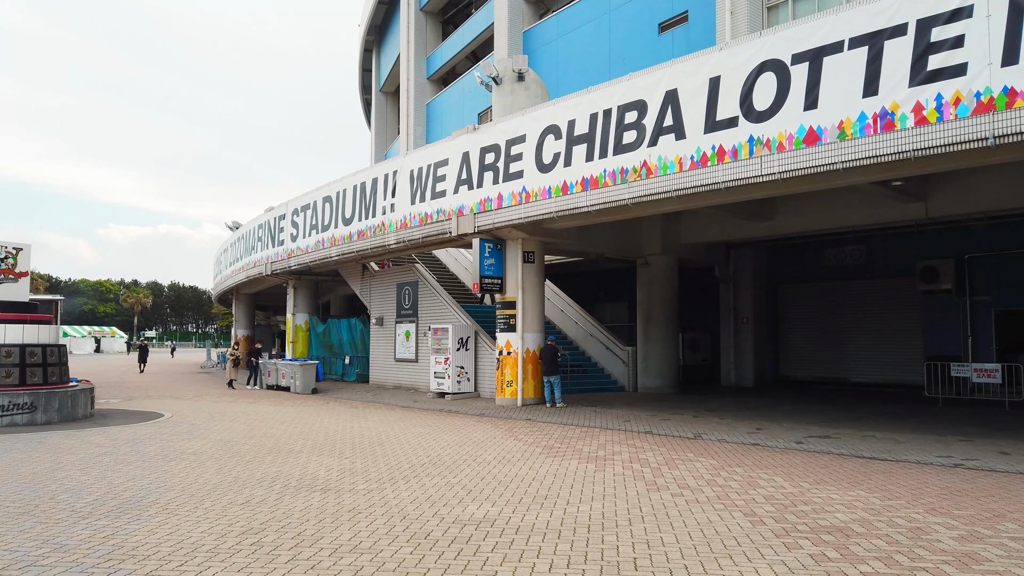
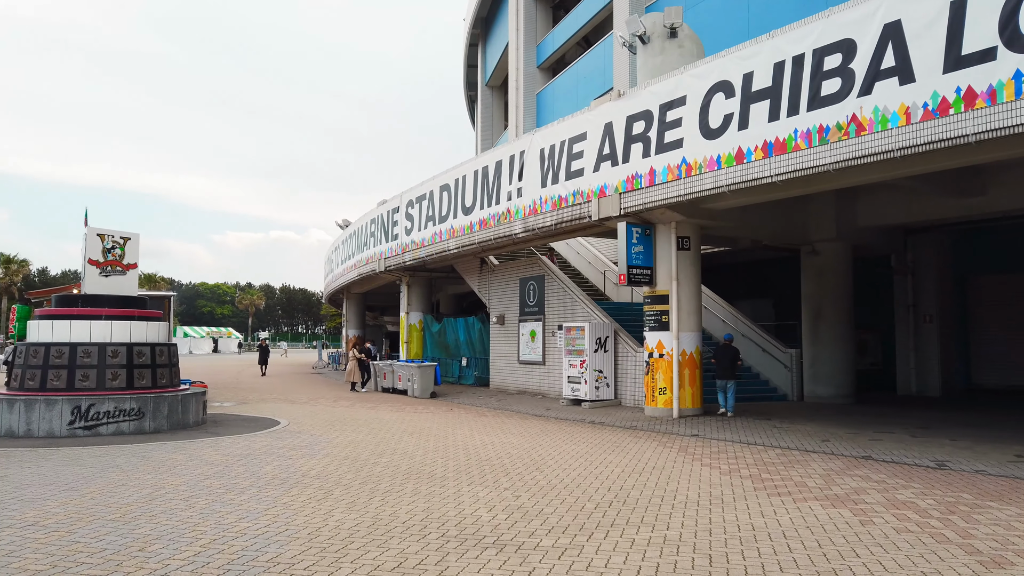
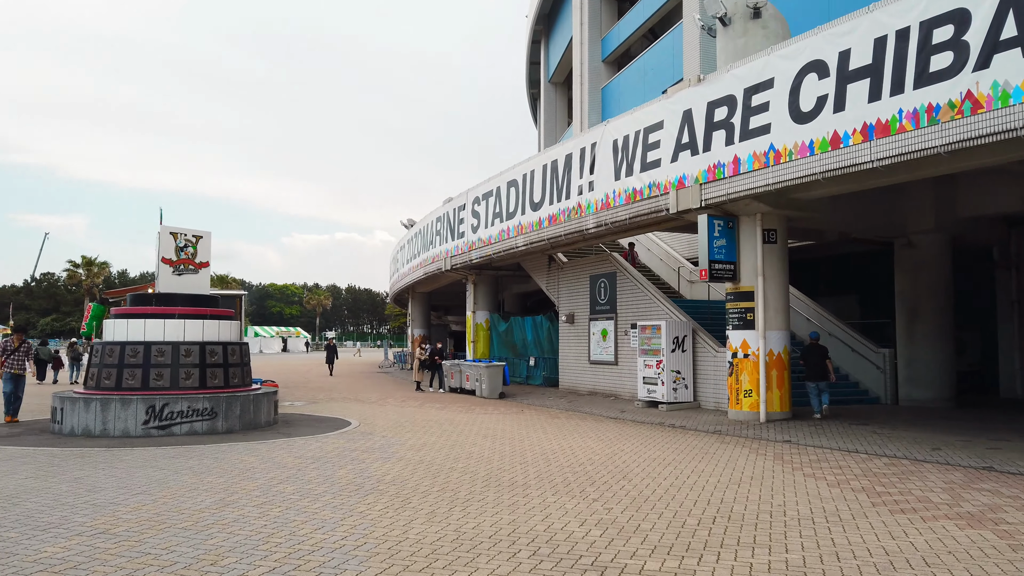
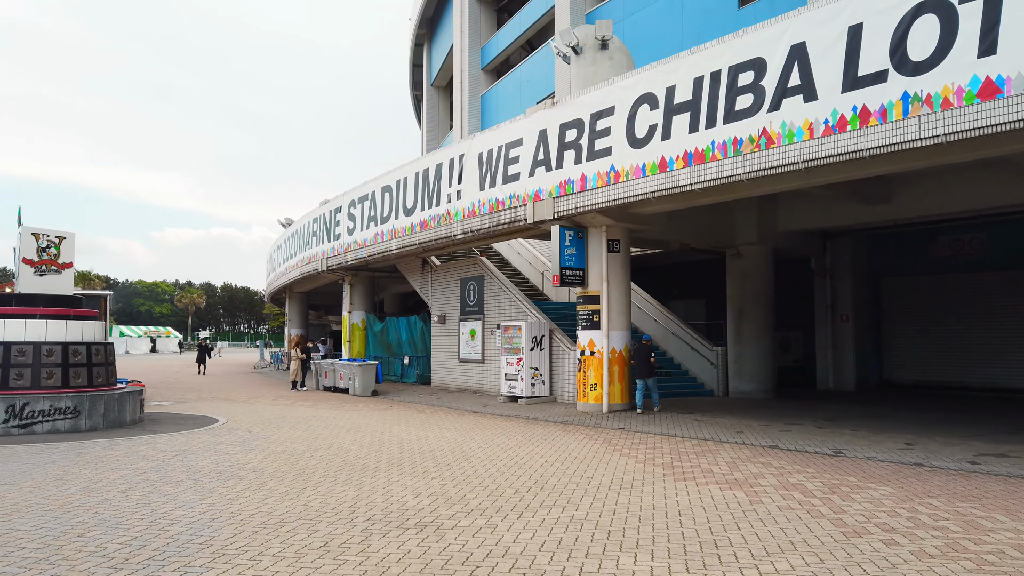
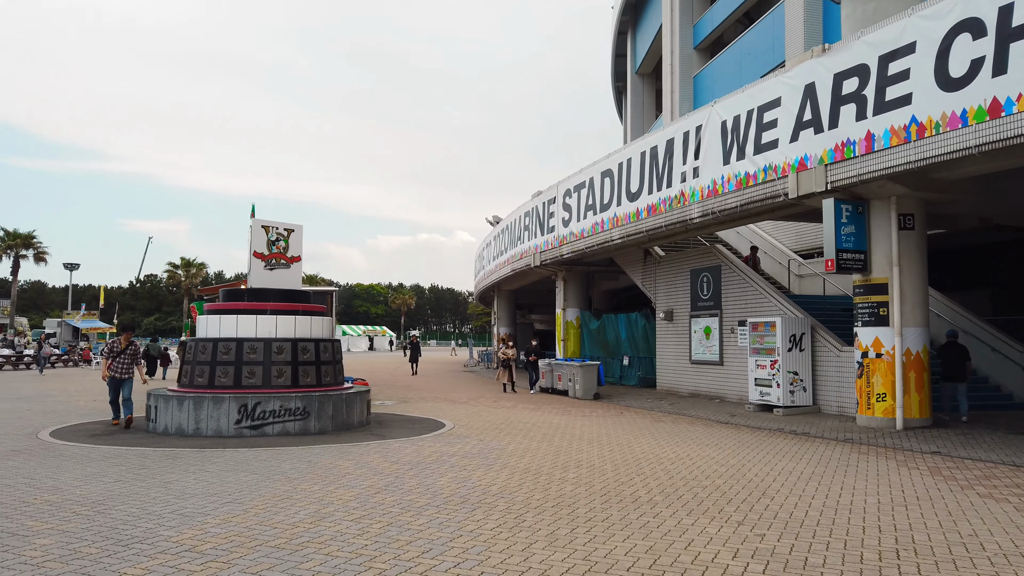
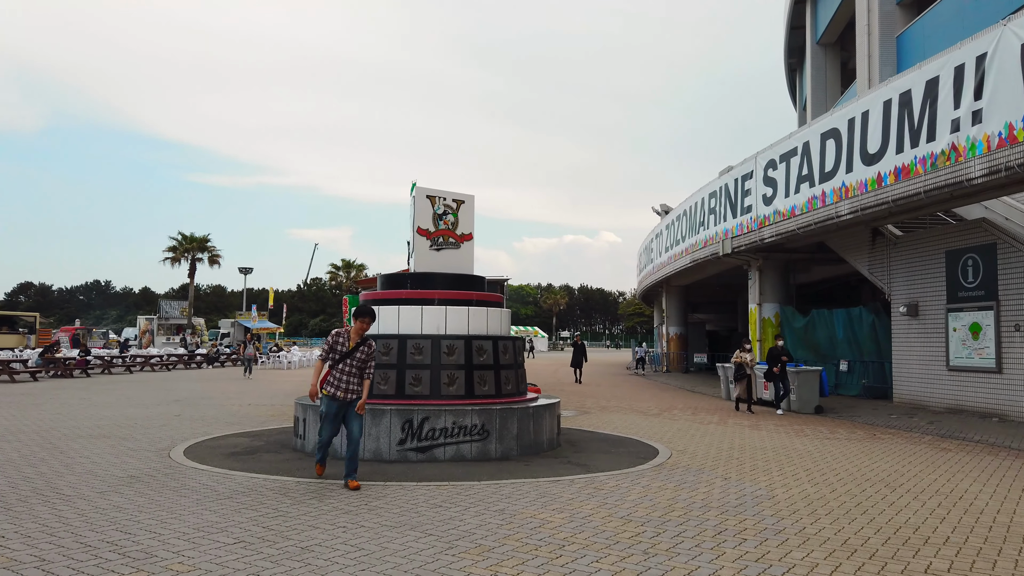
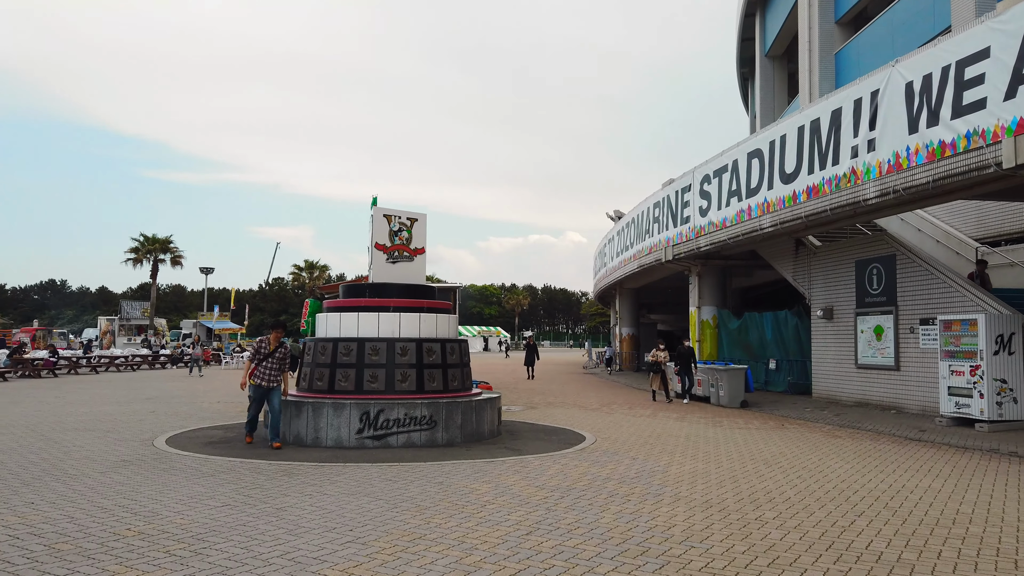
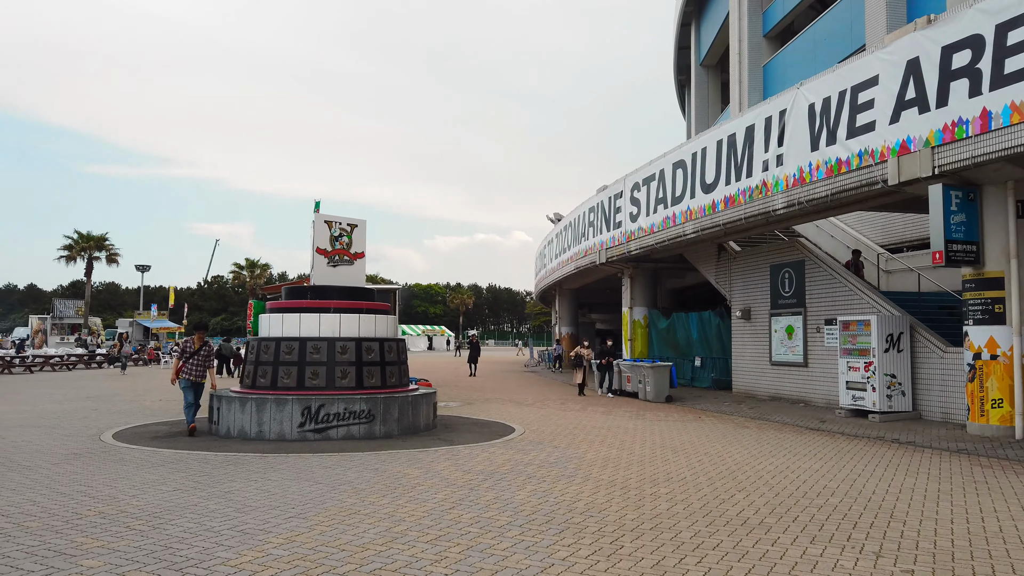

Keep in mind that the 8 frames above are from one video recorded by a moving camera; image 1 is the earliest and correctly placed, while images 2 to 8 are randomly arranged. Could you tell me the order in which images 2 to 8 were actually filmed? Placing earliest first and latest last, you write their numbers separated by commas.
4, 2, 3, 5, 8, 7, 6
